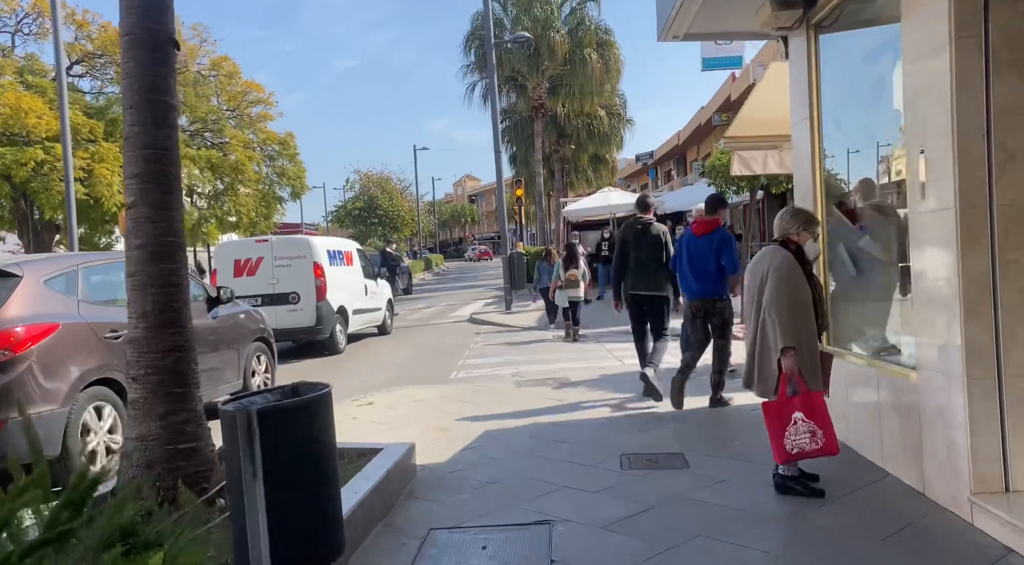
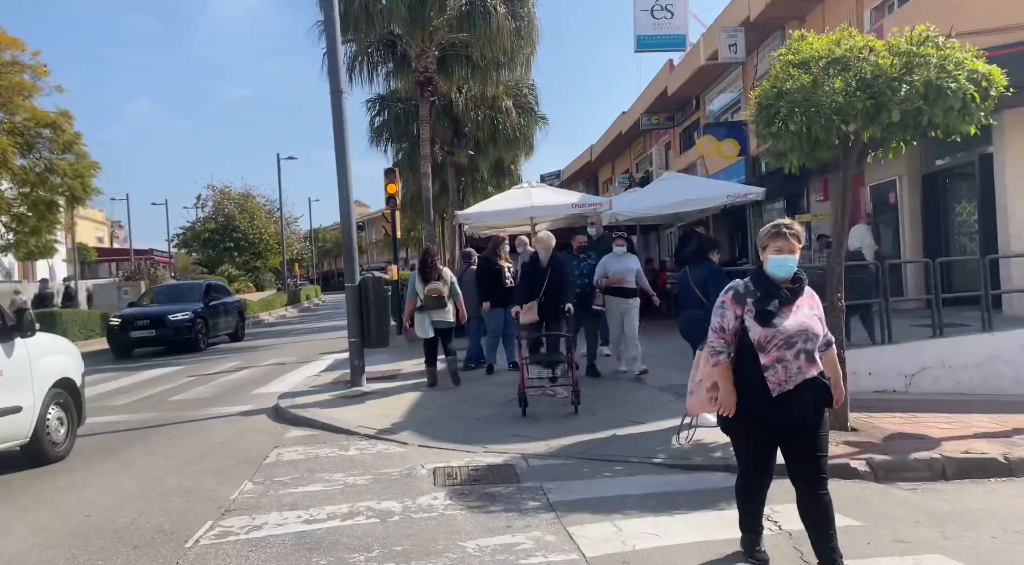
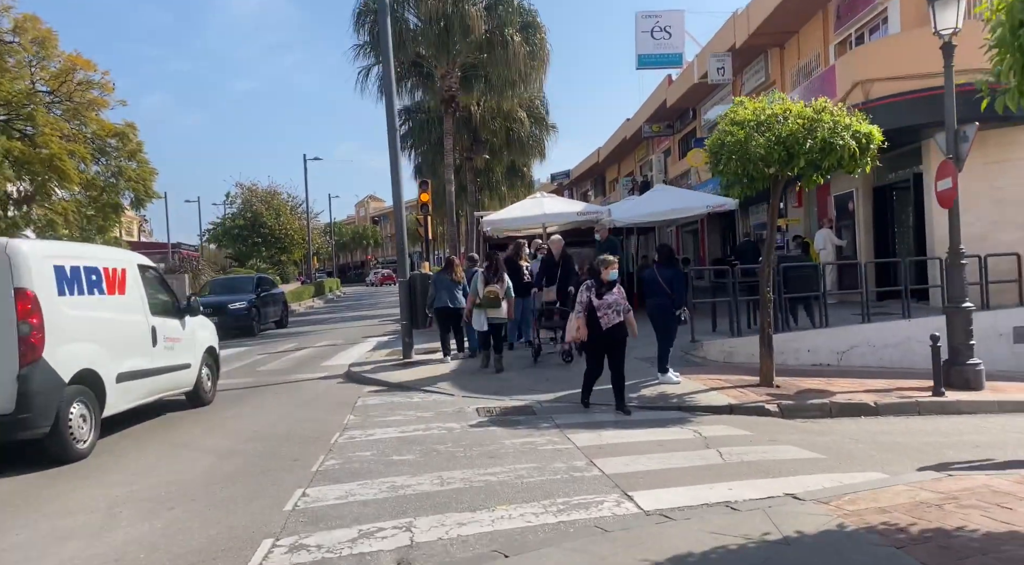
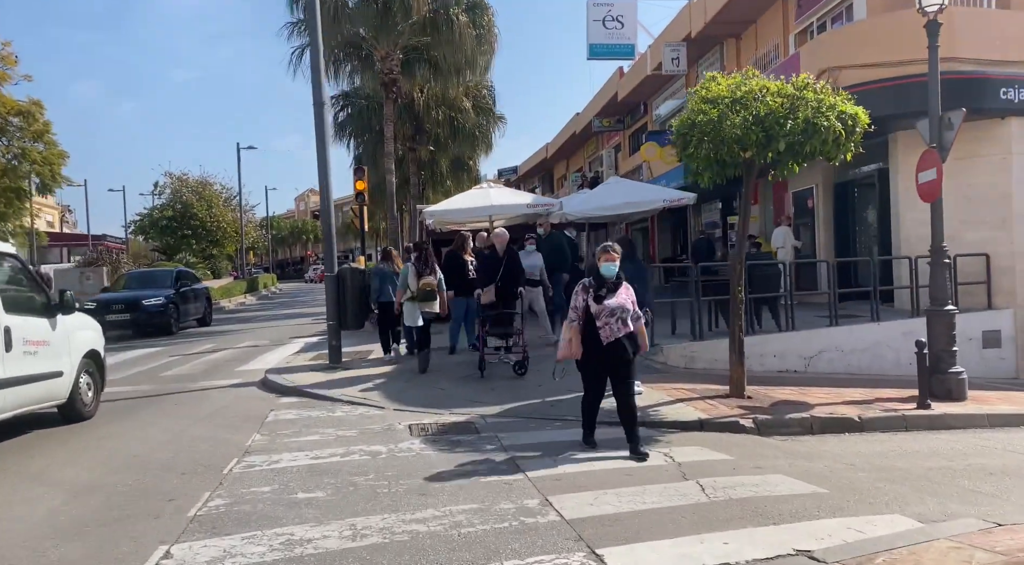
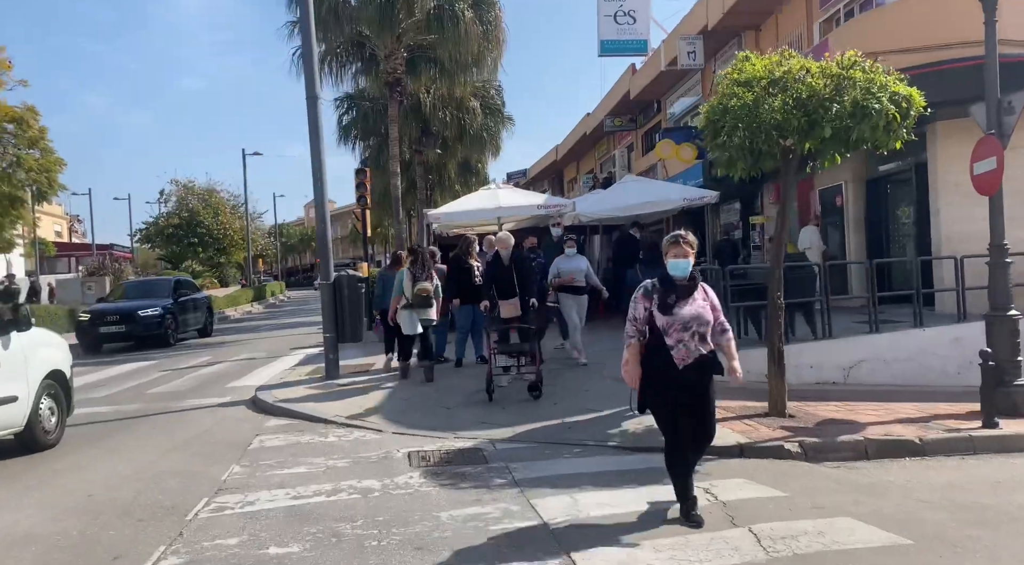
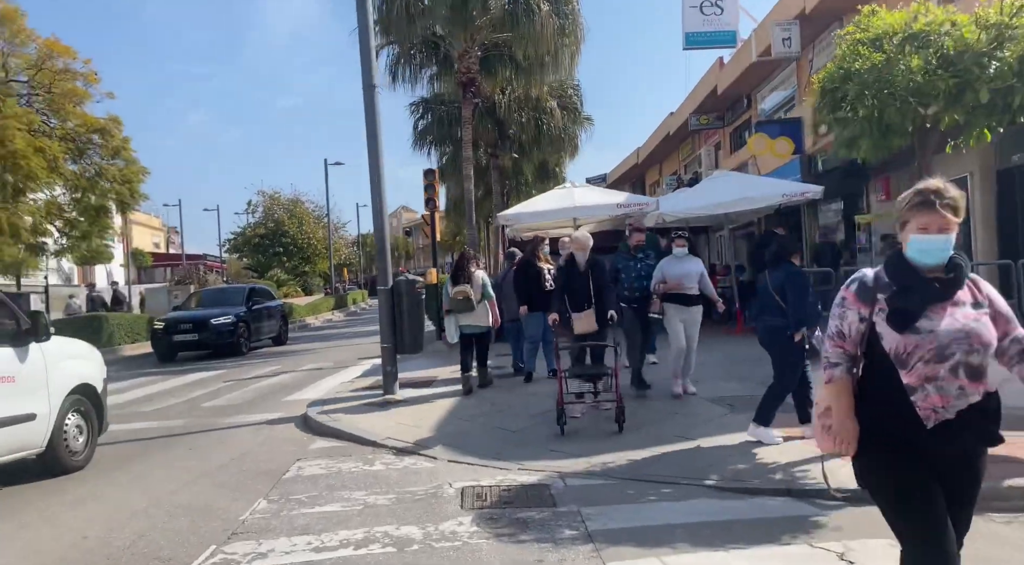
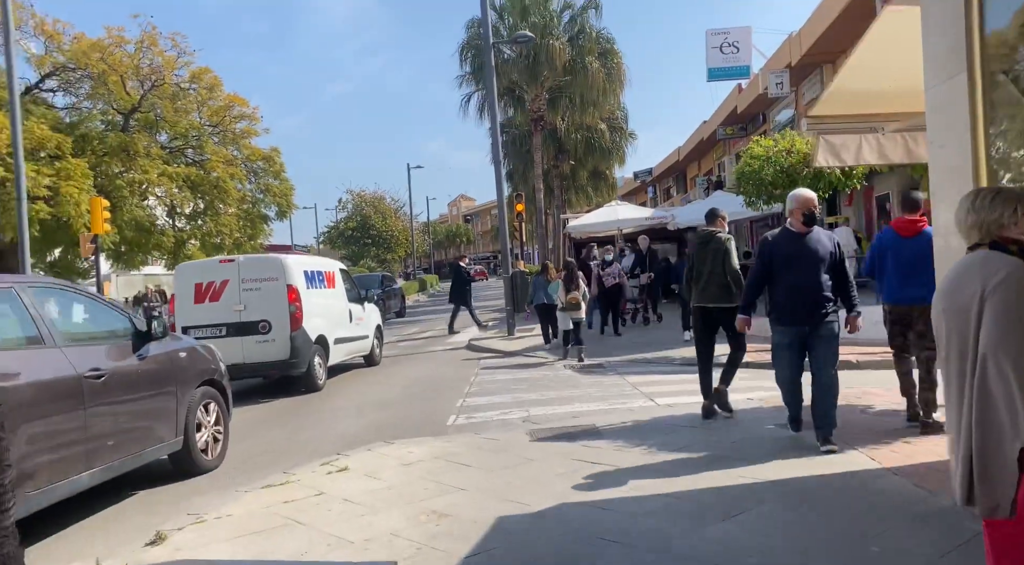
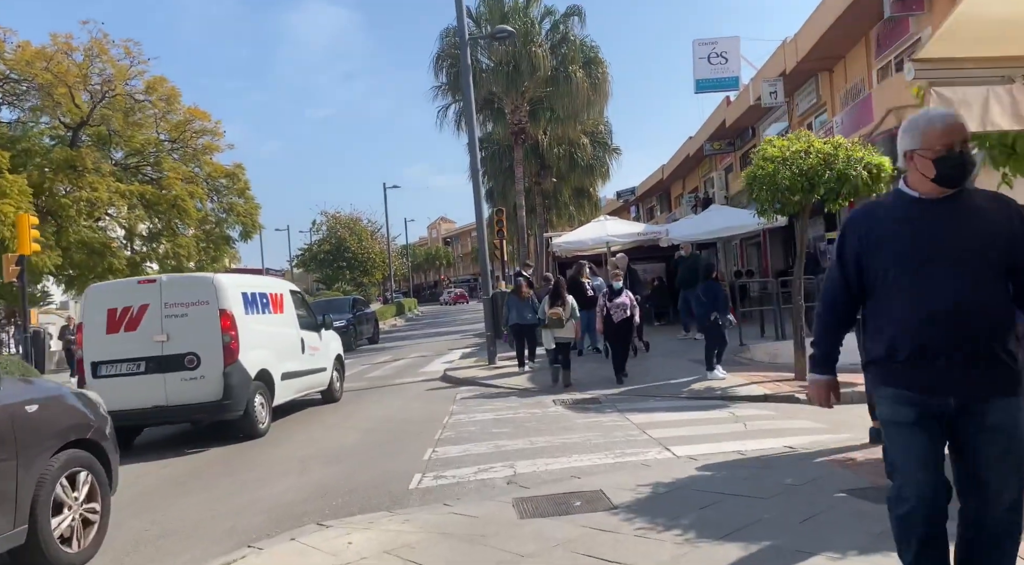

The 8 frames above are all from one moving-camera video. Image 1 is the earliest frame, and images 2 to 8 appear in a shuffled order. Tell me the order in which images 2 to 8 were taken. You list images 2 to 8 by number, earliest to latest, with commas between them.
7, 8, 3, 4, 5, 2, 6
